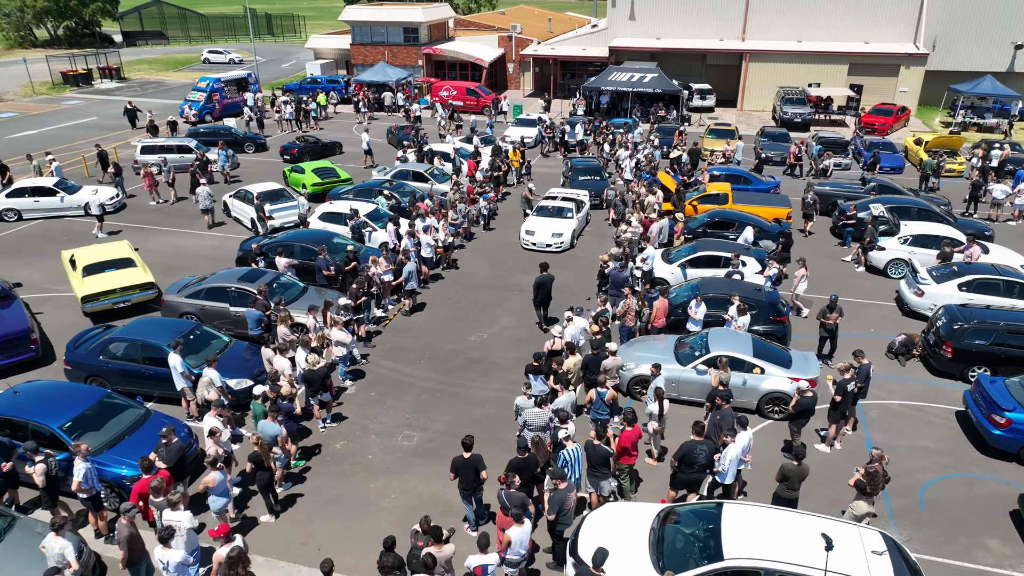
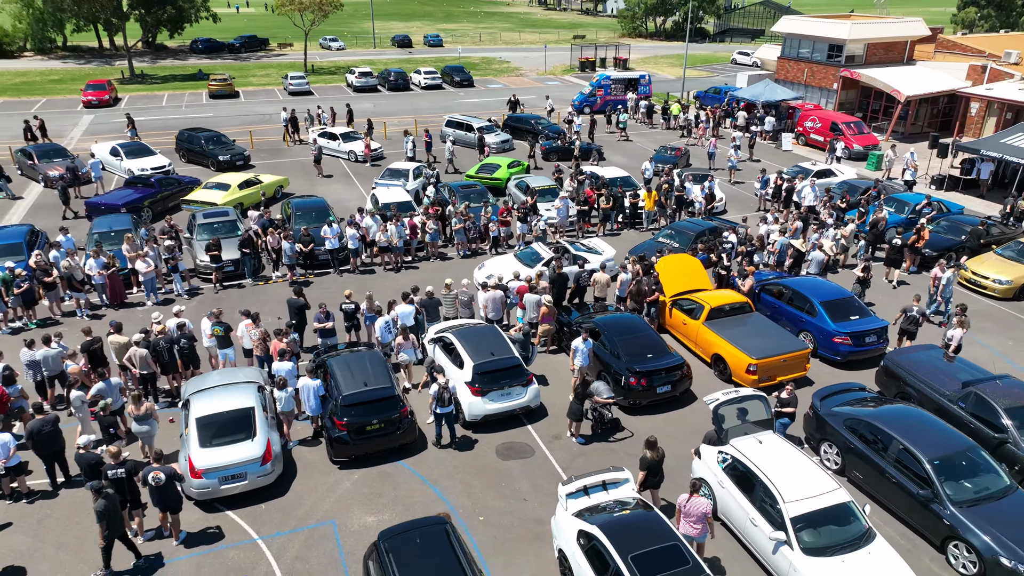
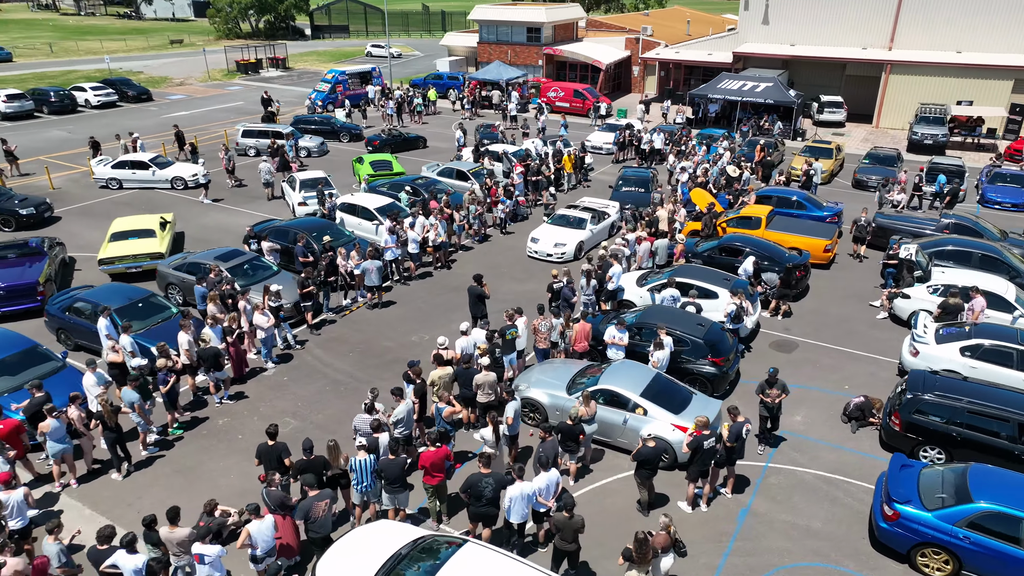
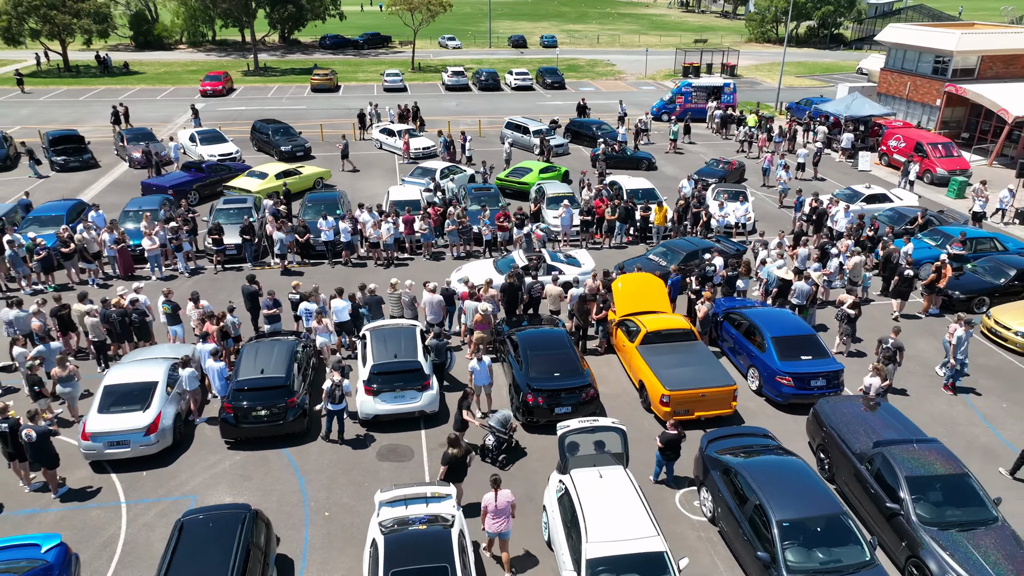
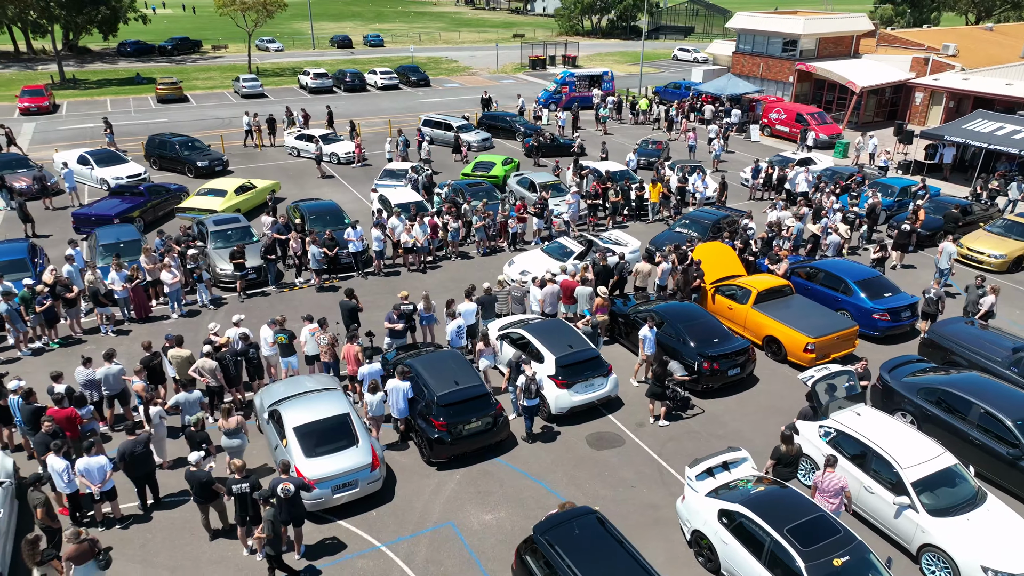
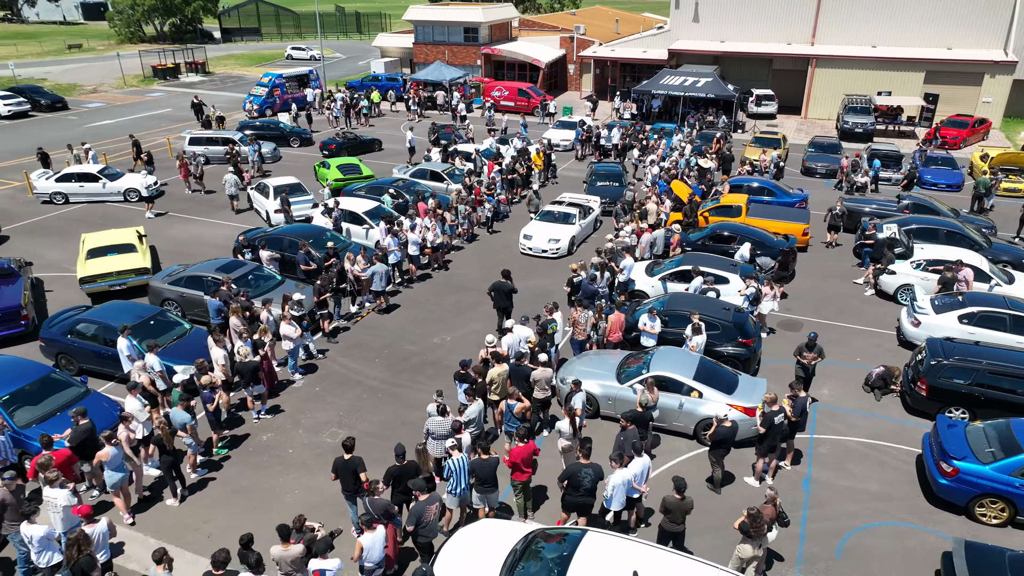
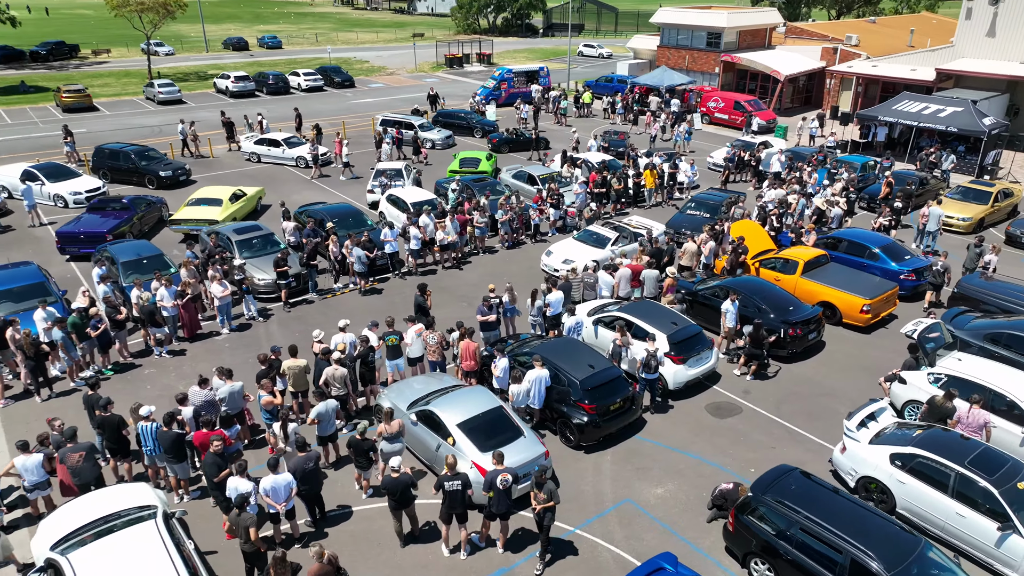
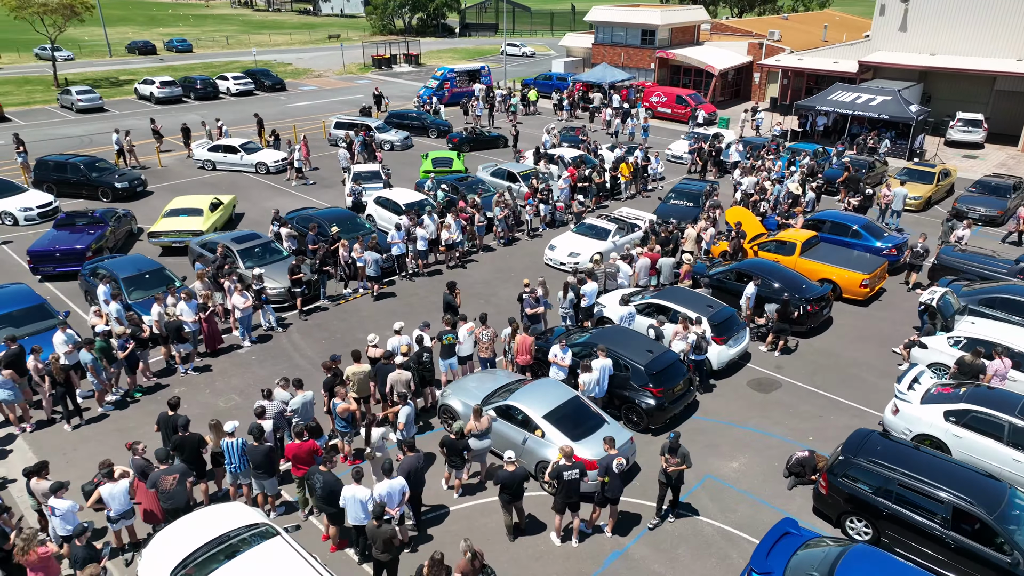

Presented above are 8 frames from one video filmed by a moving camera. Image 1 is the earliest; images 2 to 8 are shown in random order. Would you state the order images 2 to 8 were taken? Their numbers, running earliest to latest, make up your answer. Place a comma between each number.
6, 3, 8, 7, 5, 2, 4
